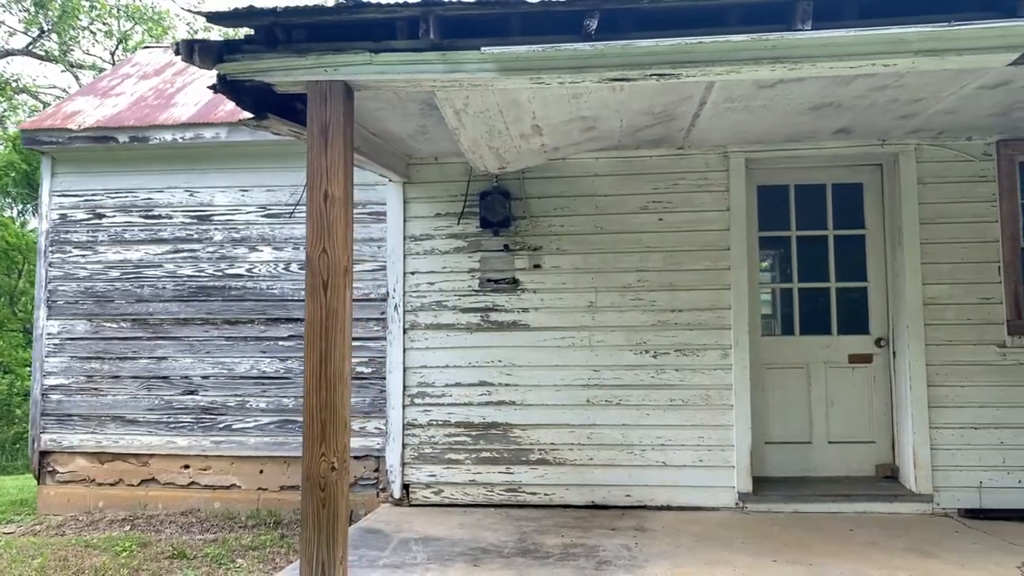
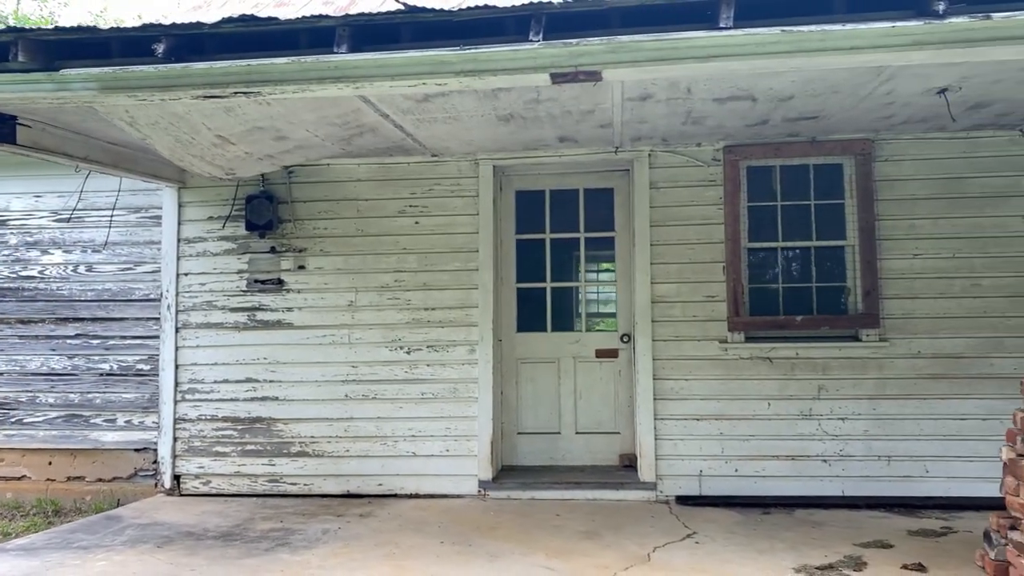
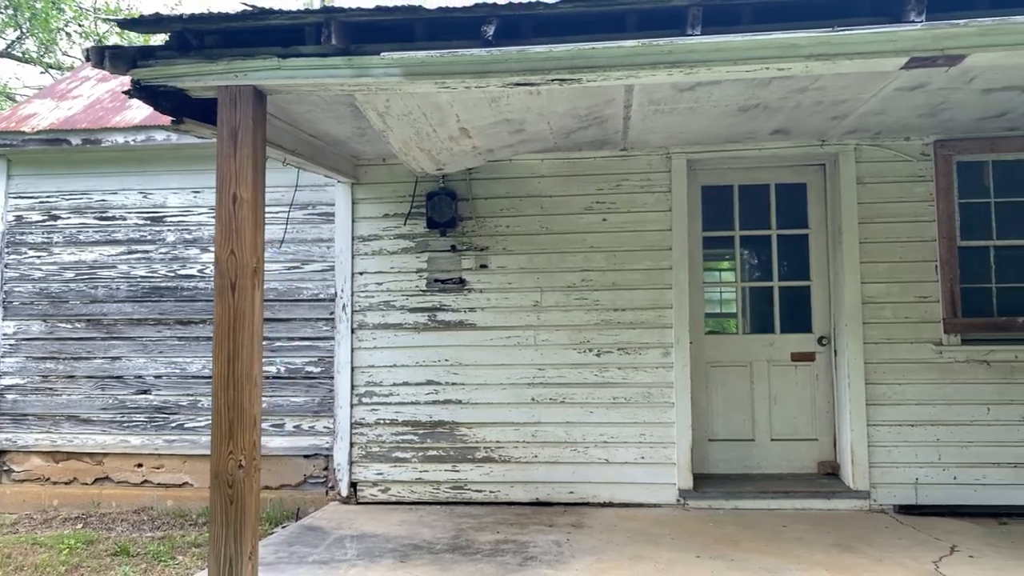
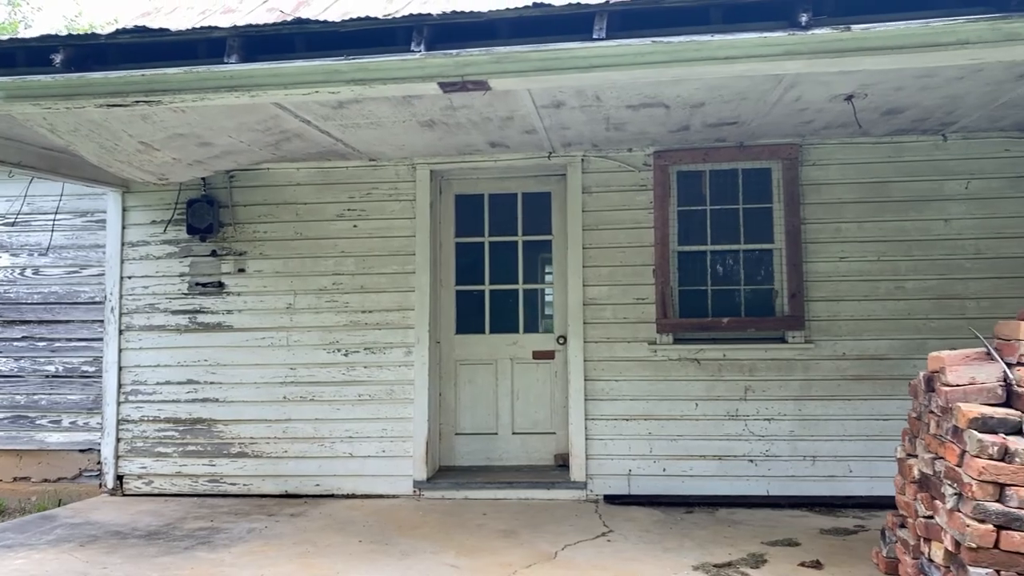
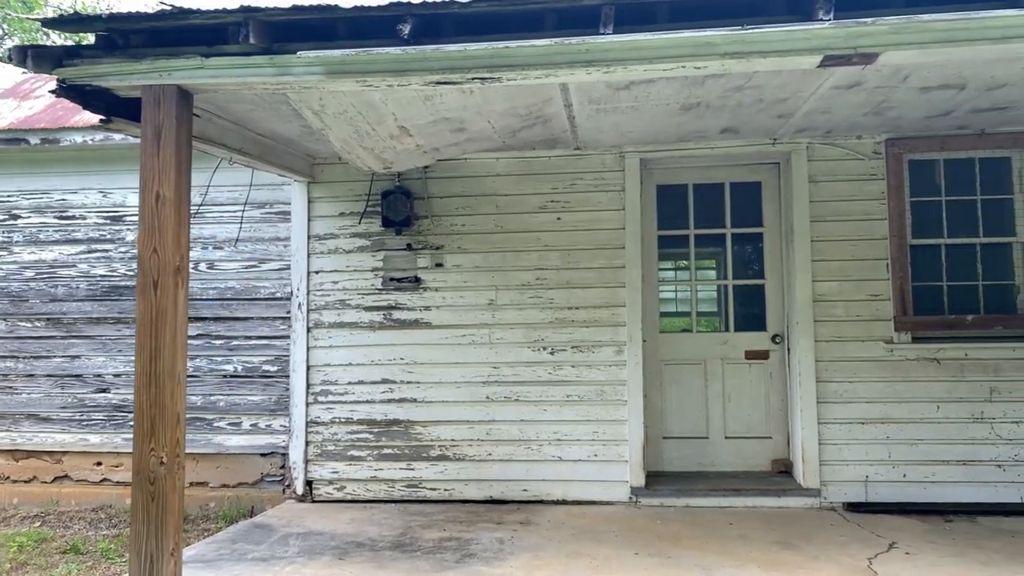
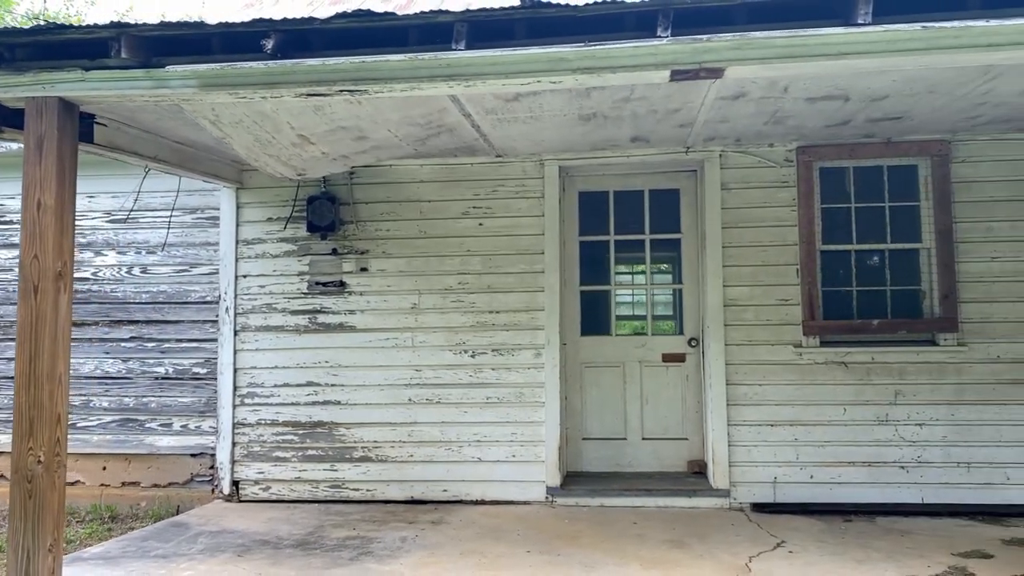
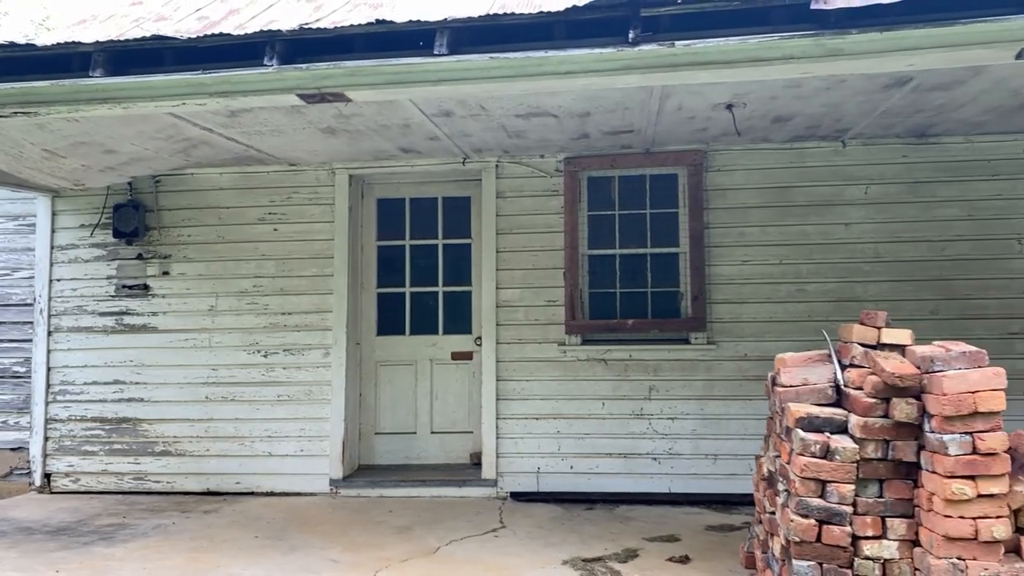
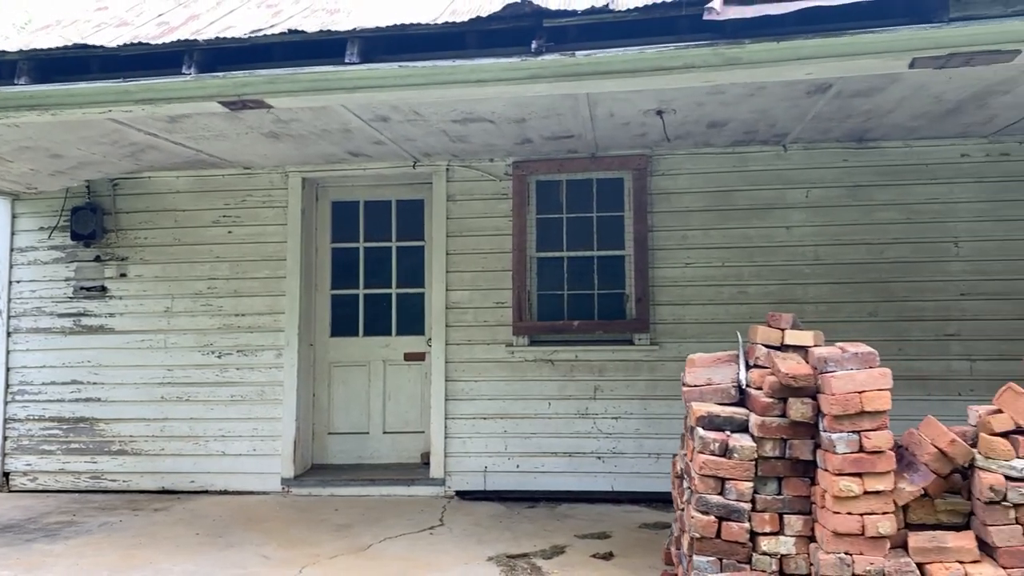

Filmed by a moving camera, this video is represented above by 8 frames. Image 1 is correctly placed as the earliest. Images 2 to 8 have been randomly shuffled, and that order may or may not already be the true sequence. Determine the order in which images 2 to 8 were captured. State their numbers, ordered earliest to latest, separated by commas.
3, 5, 6, 2, 4, 7, 8
